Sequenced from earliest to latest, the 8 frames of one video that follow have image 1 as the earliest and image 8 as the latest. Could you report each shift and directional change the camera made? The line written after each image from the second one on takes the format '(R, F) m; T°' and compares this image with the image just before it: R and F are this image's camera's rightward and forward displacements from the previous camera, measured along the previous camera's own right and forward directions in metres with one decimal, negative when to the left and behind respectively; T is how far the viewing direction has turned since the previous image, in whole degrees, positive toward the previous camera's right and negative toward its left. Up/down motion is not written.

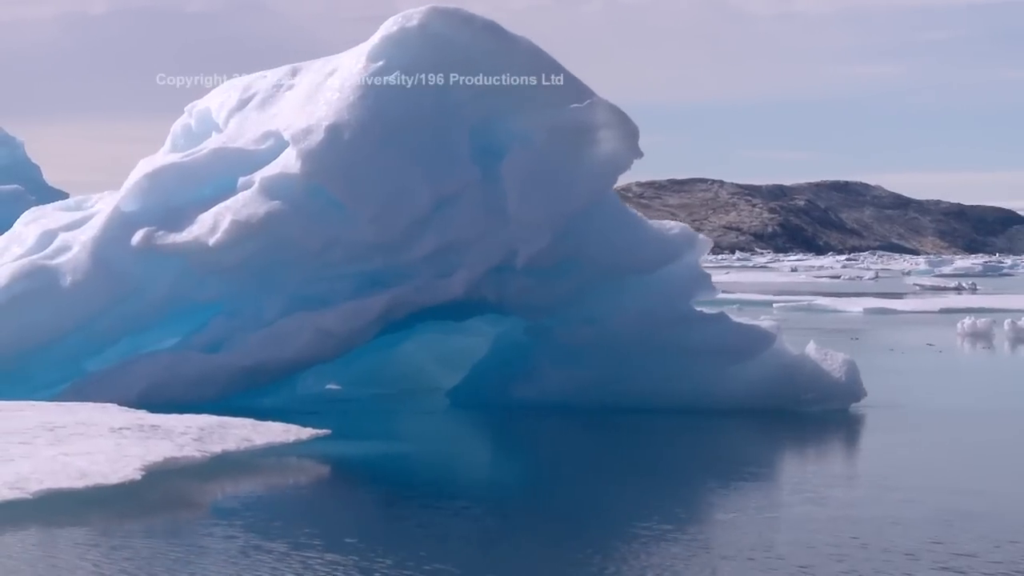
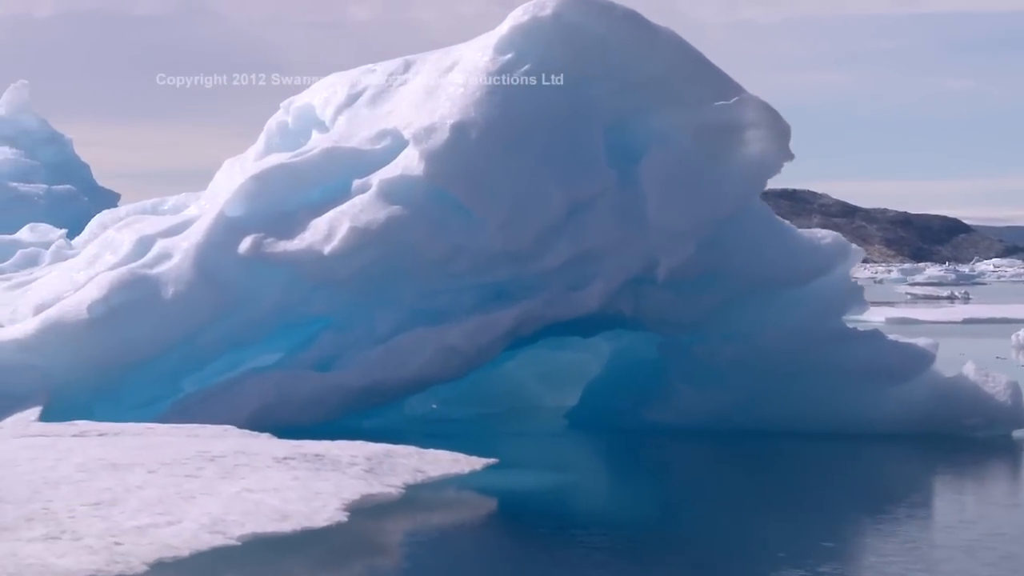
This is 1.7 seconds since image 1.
(-1.6, +1.0) m; +2°
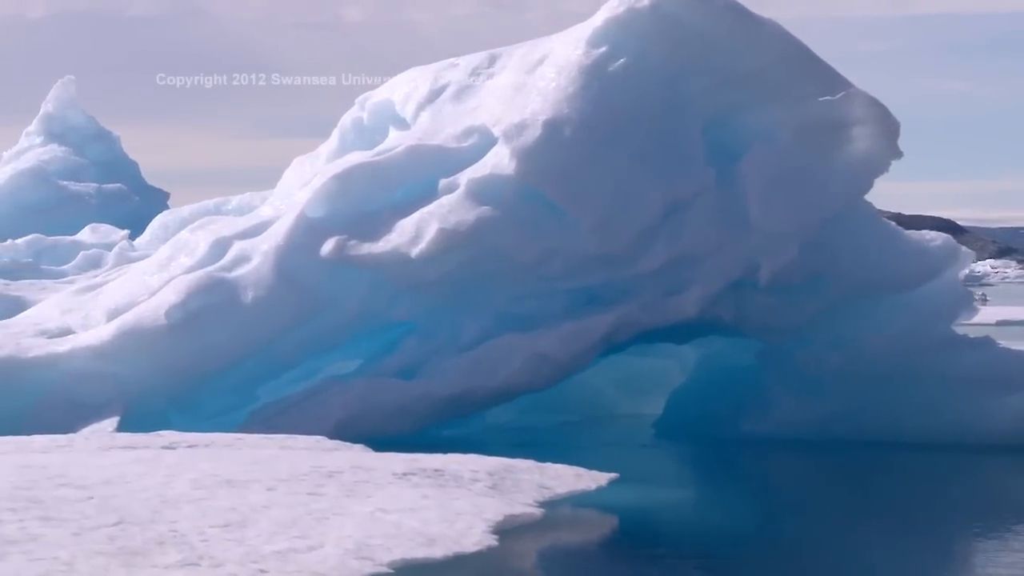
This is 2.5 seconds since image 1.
(-0.8, +0.5) m; 0°
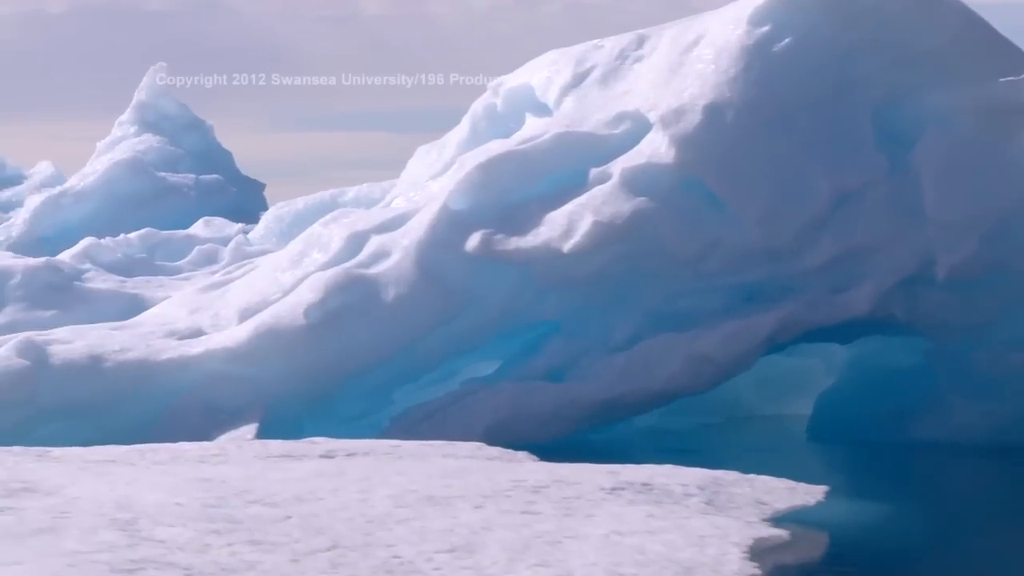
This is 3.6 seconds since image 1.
(-1.1, +0.7) m; -1°
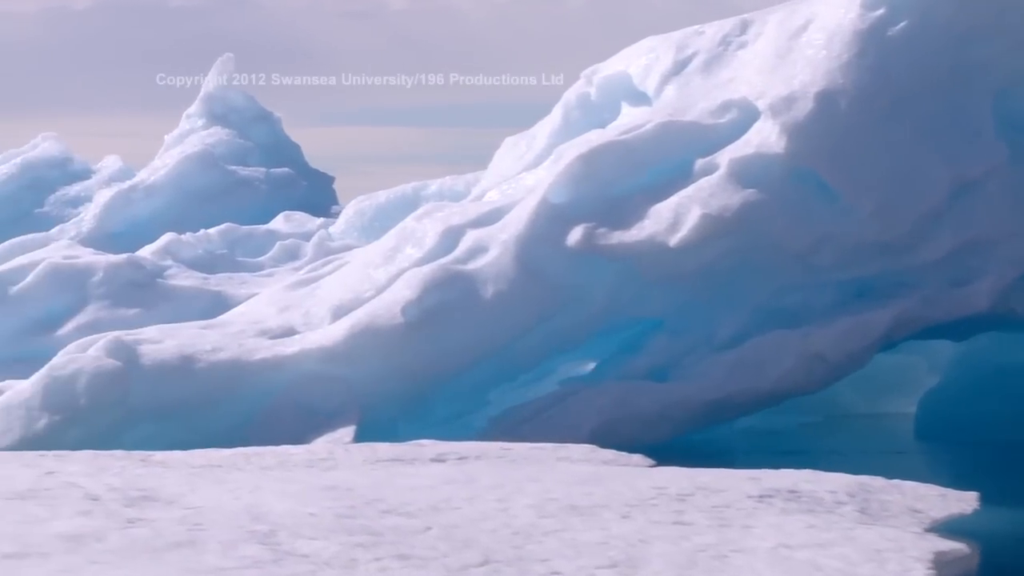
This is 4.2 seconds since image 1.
(-0.6, +0.4) m; -1°
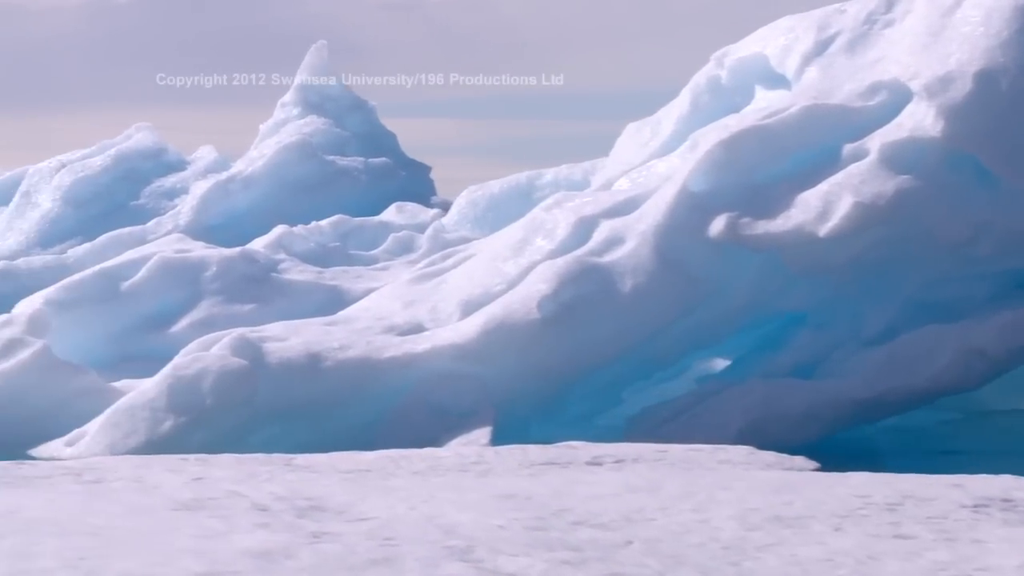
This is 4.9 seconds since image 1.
(-0.7, +0.5) m; -2°
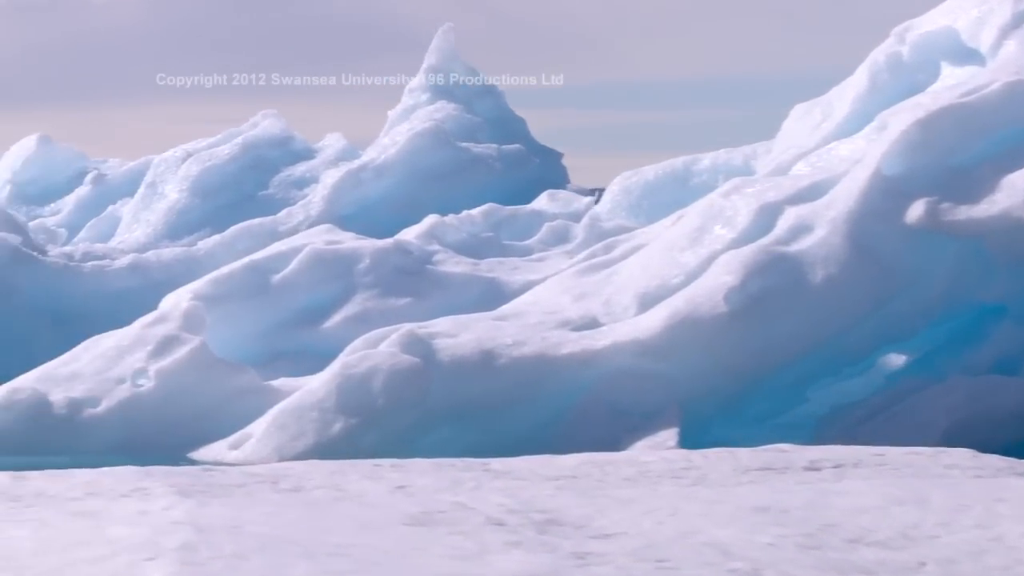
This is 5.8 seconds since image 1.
(-0.8, +0.6) m; -2°
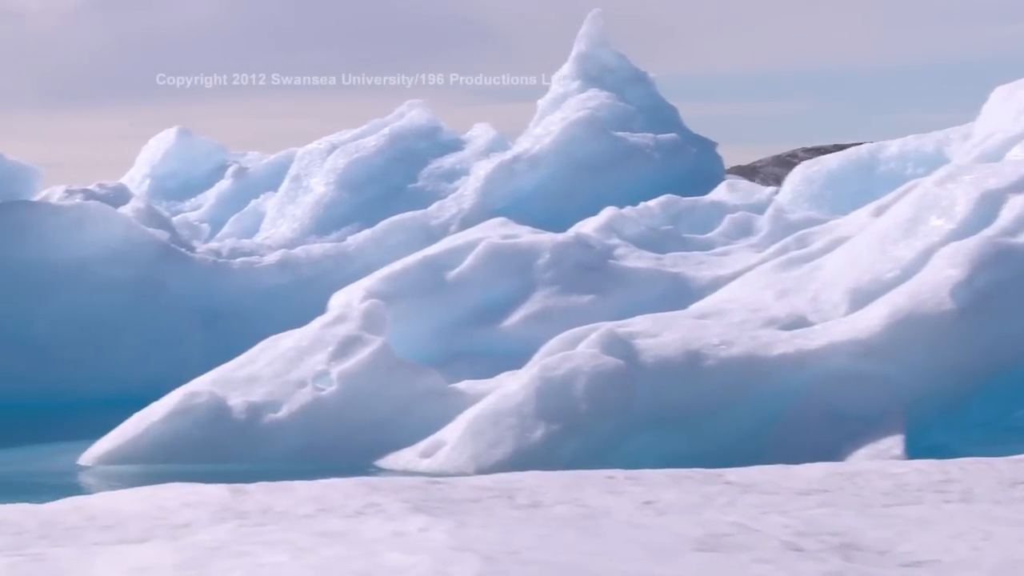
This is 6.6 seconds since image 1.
(-0.8, +0.6) m; -3°
